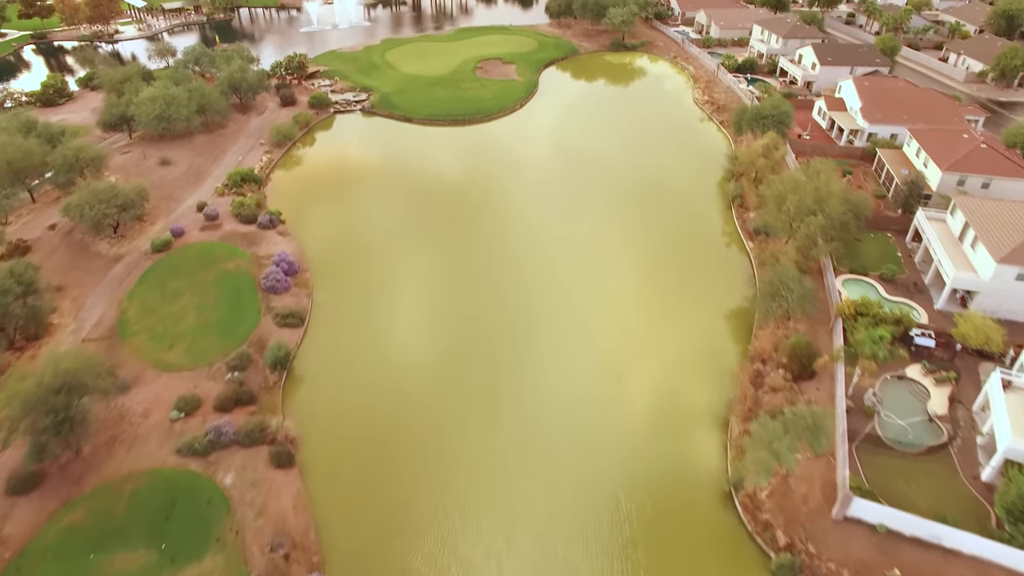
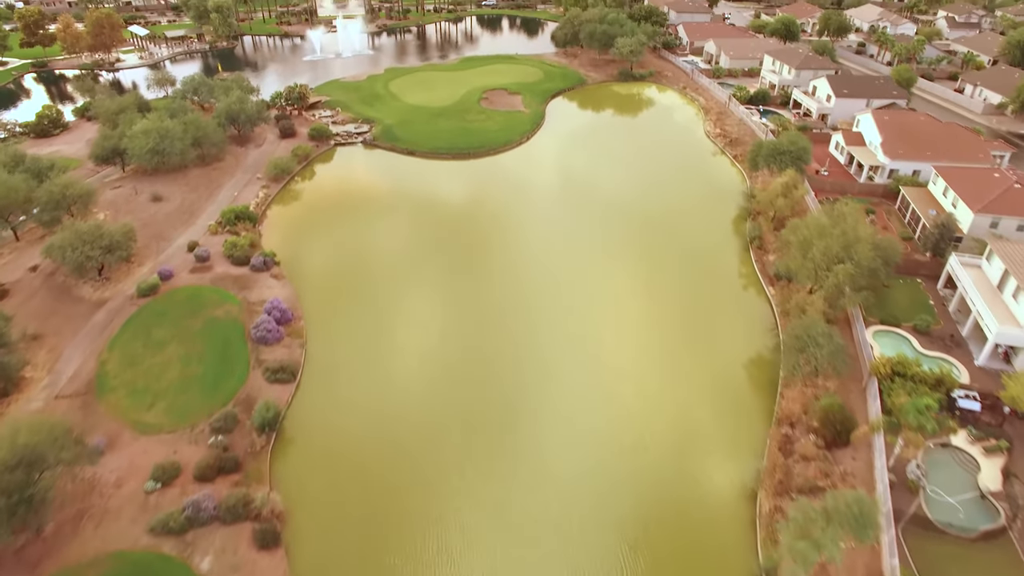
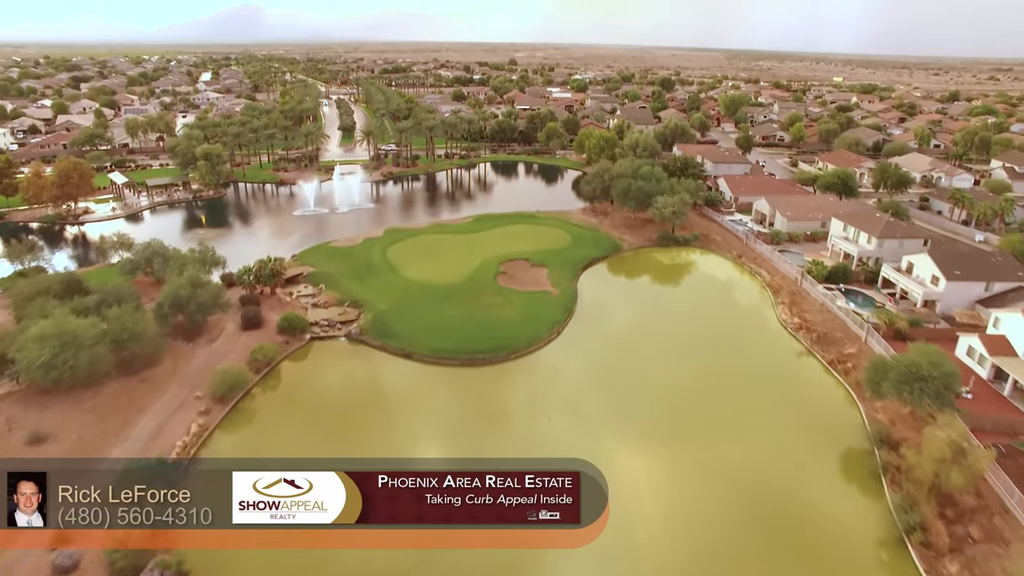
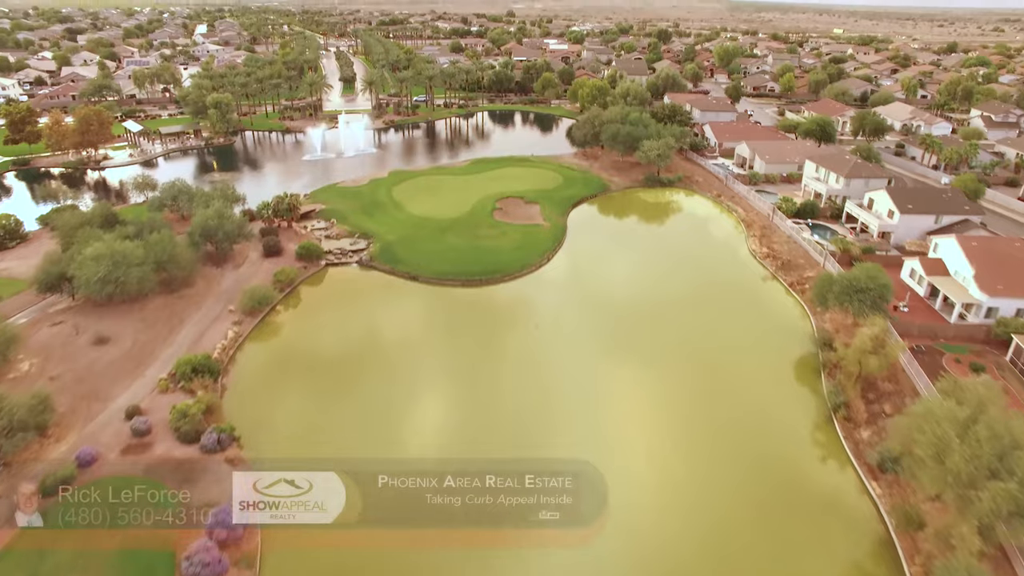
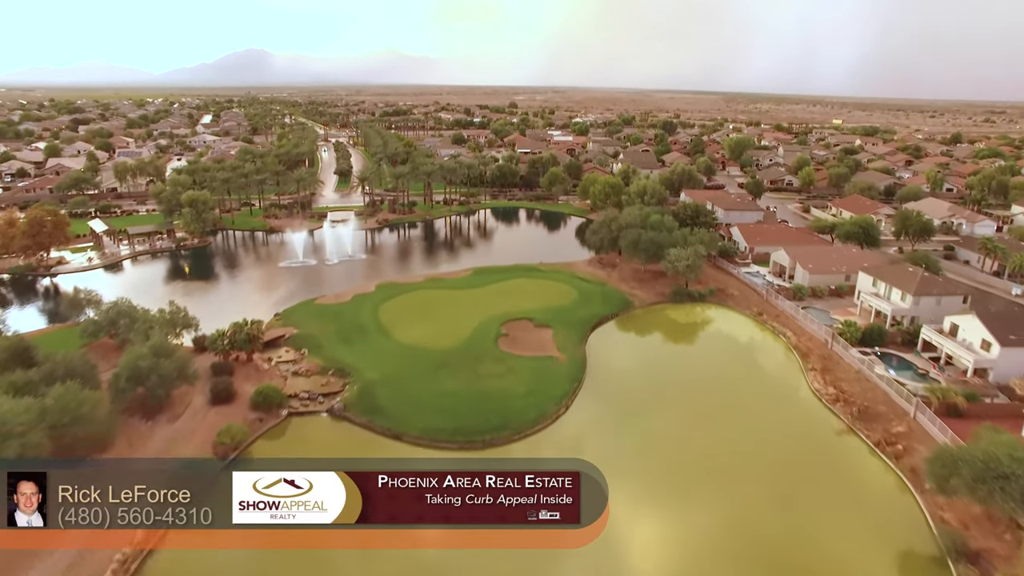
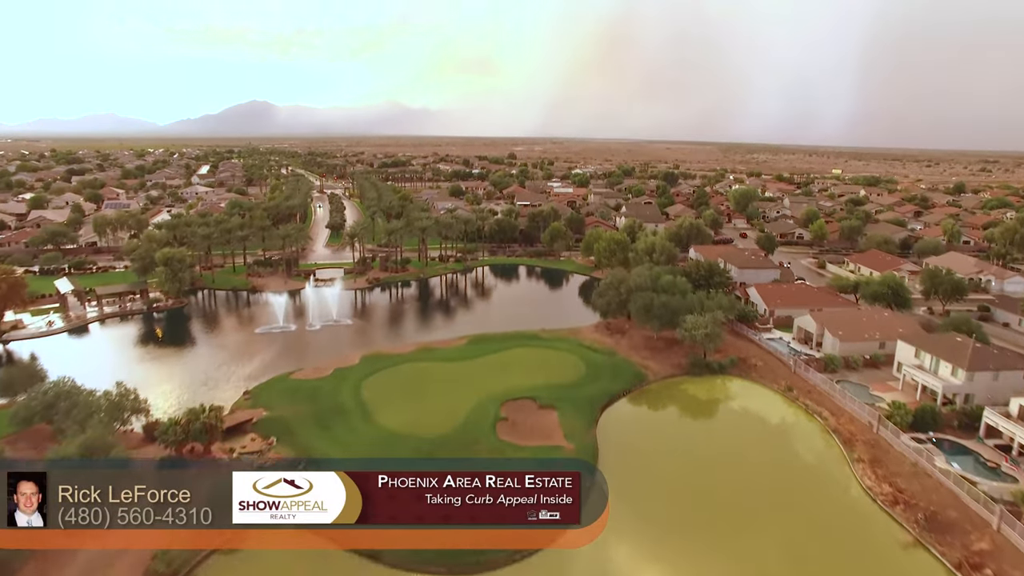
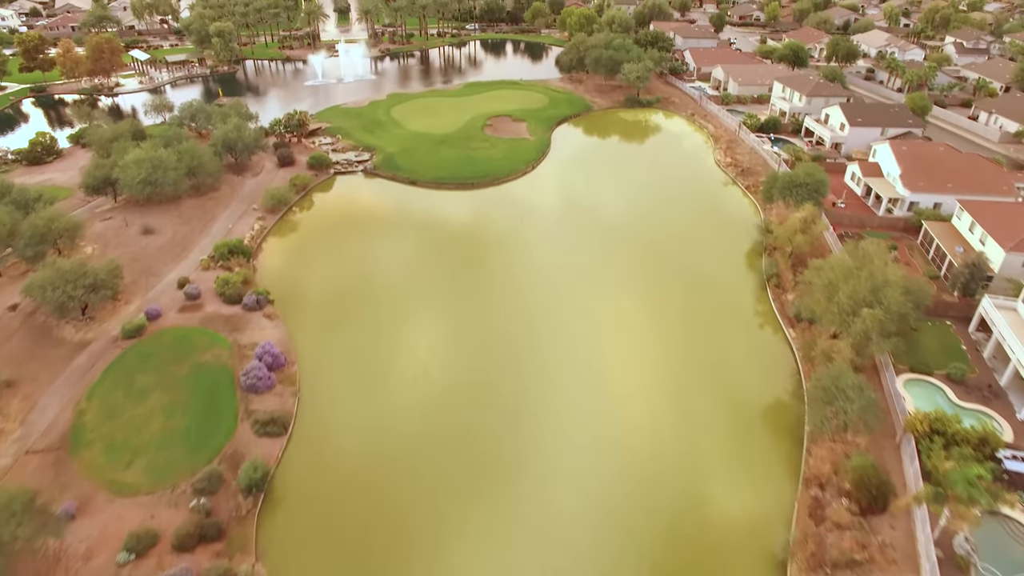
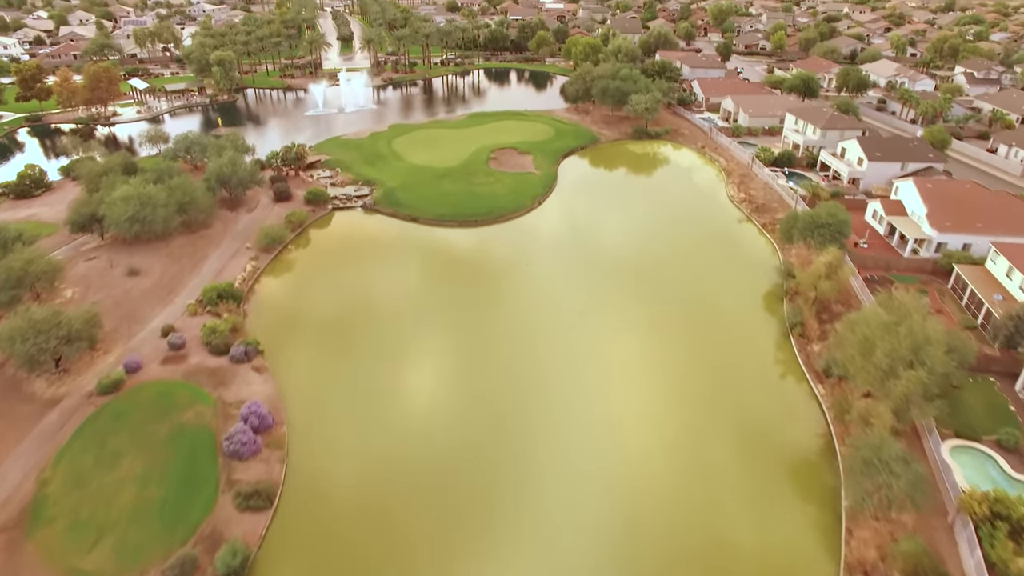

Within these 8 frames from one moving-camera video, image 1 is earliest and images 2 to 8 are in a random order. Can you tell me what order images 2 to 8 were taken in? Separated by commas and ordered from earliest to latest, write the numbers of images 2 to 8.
2, 7, 8, 4, 3, 5, 6
